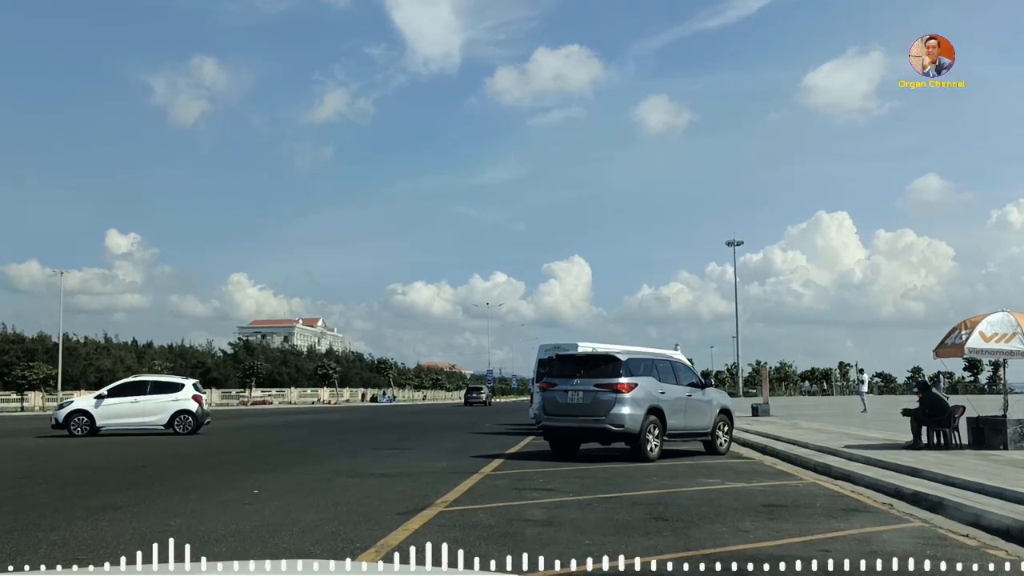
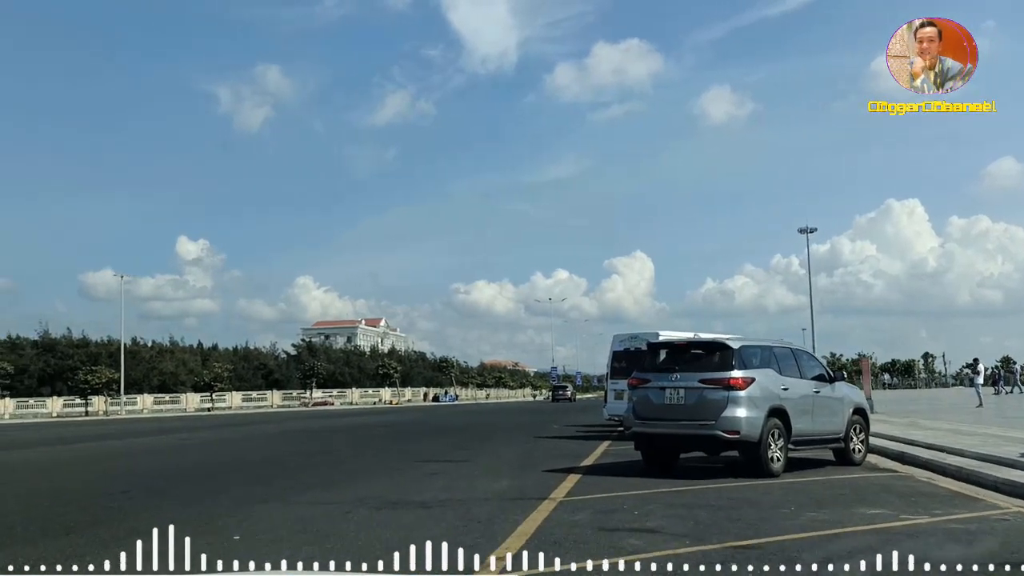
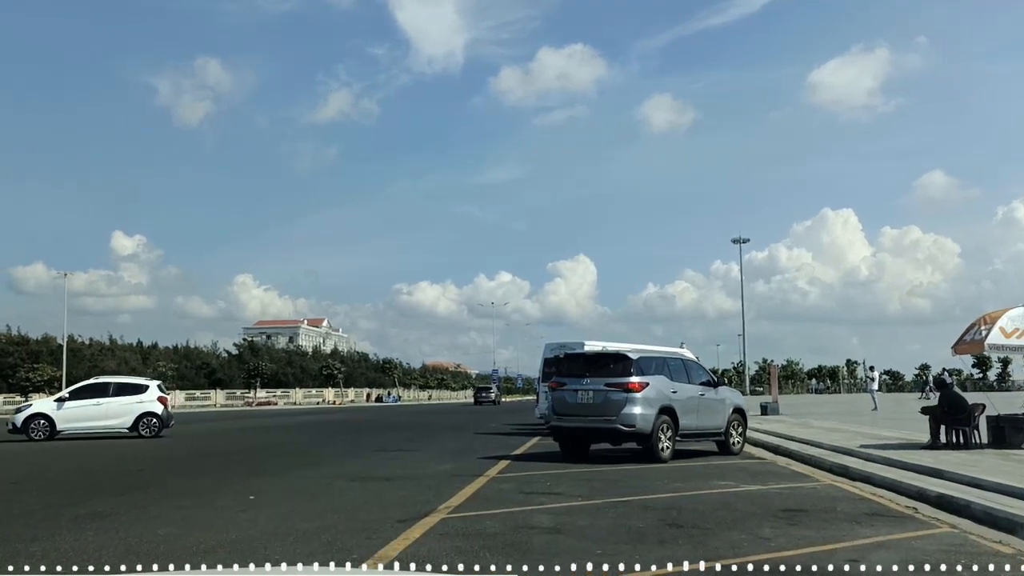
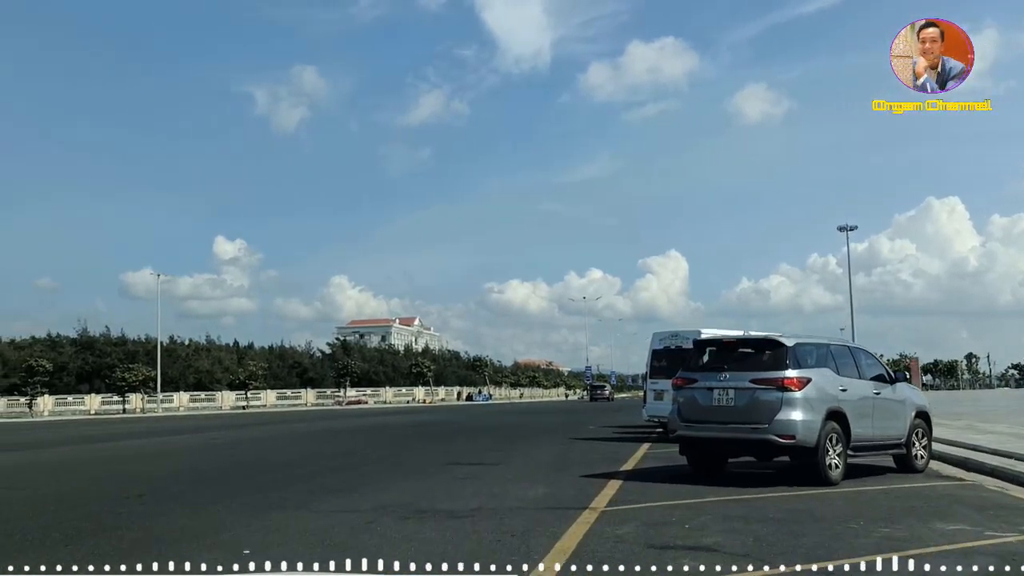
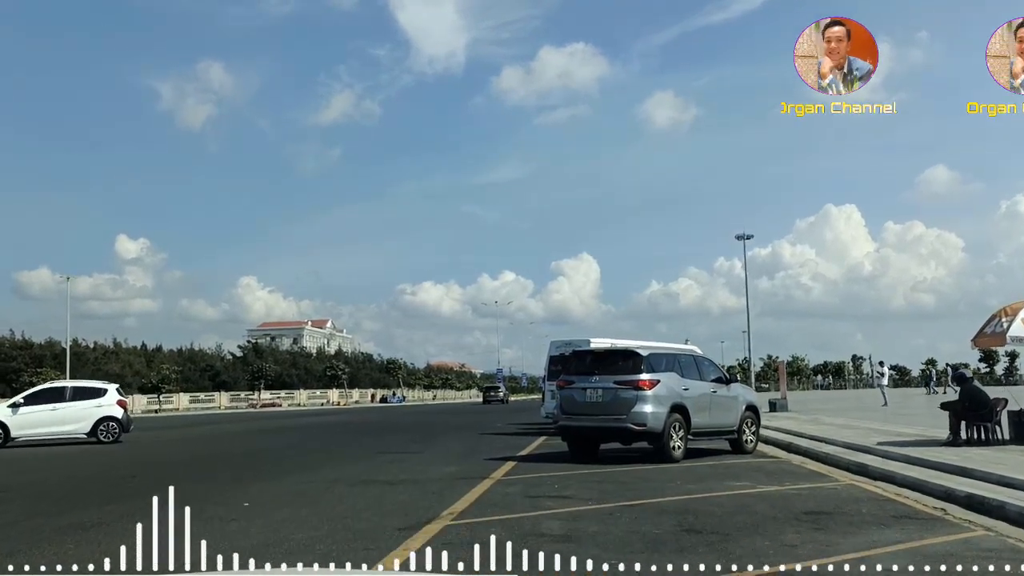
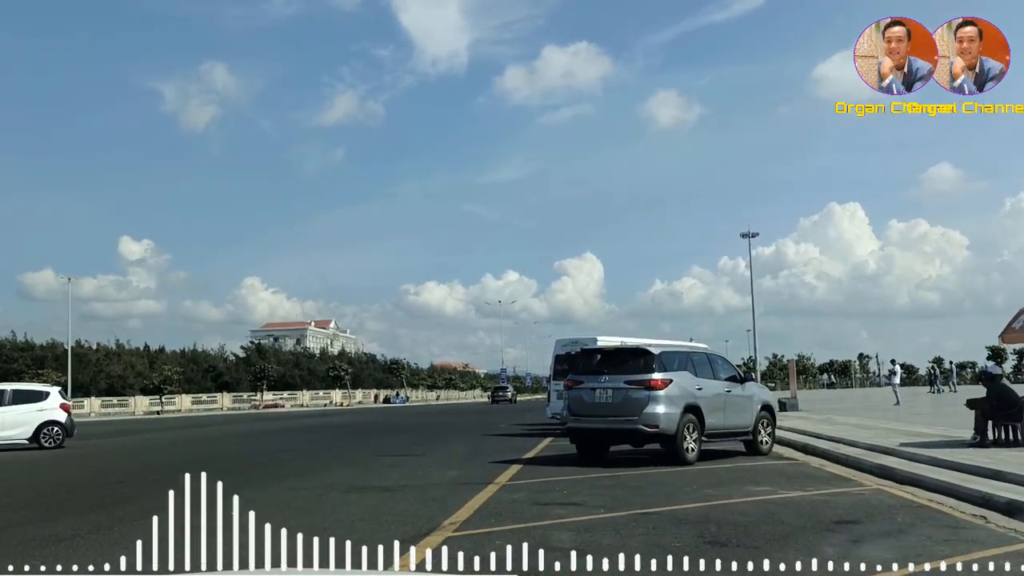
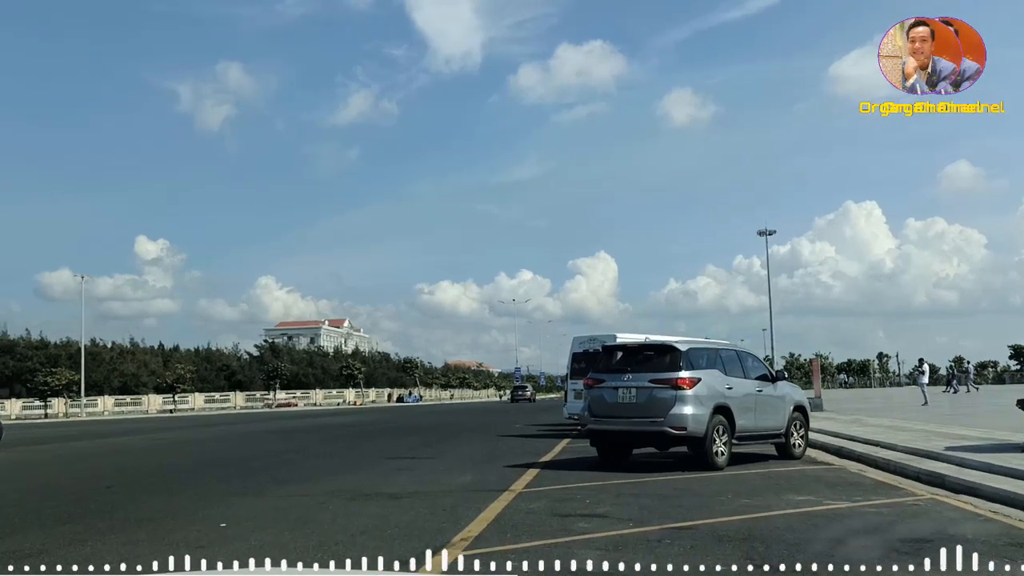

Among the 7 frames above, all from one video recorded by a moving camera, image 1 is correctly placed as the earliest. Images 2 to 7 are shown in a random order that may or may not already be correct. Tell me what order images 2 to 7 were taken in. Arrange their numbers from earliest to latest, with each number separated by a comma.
3, 5, 6, 7, 2, 4
